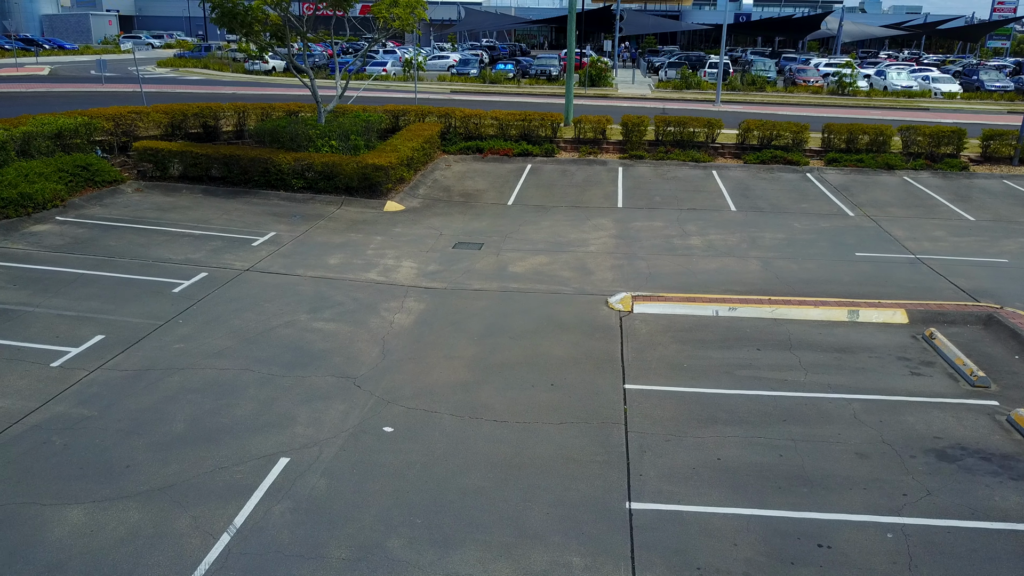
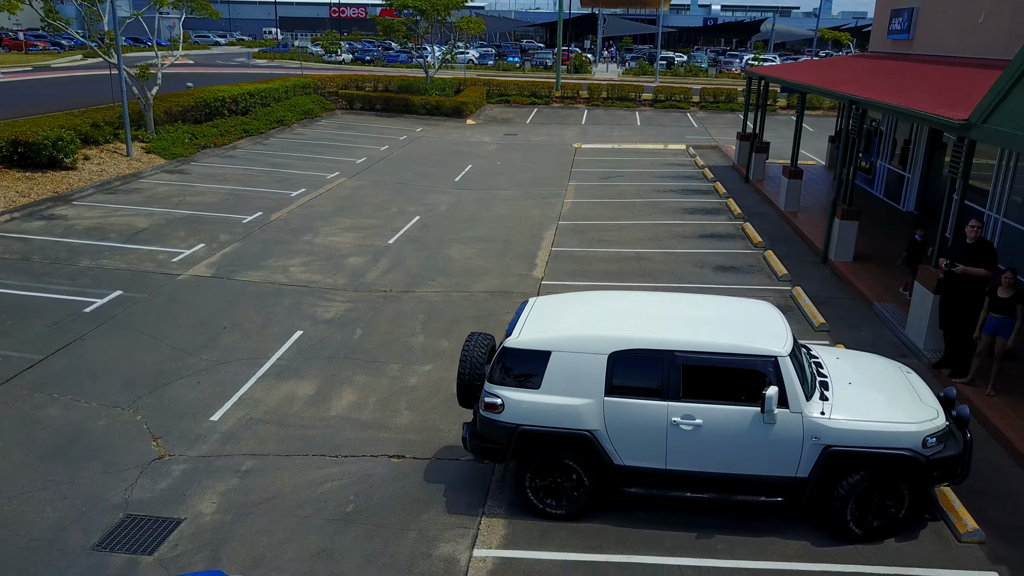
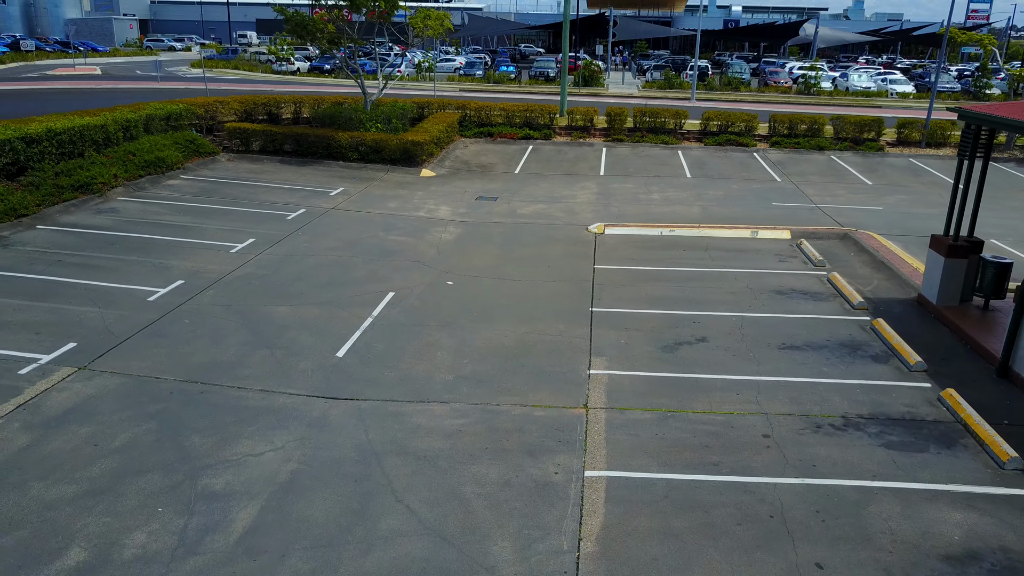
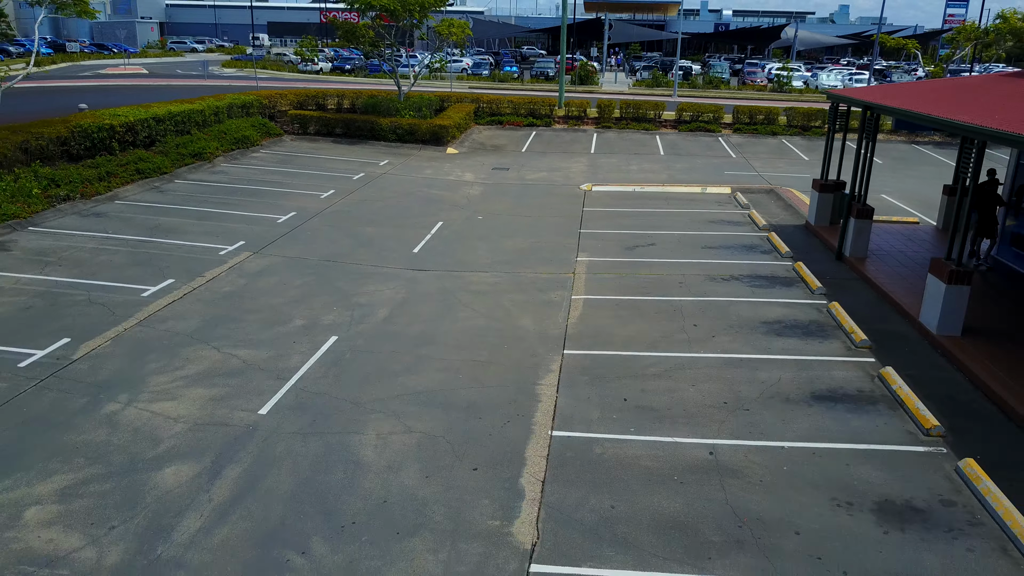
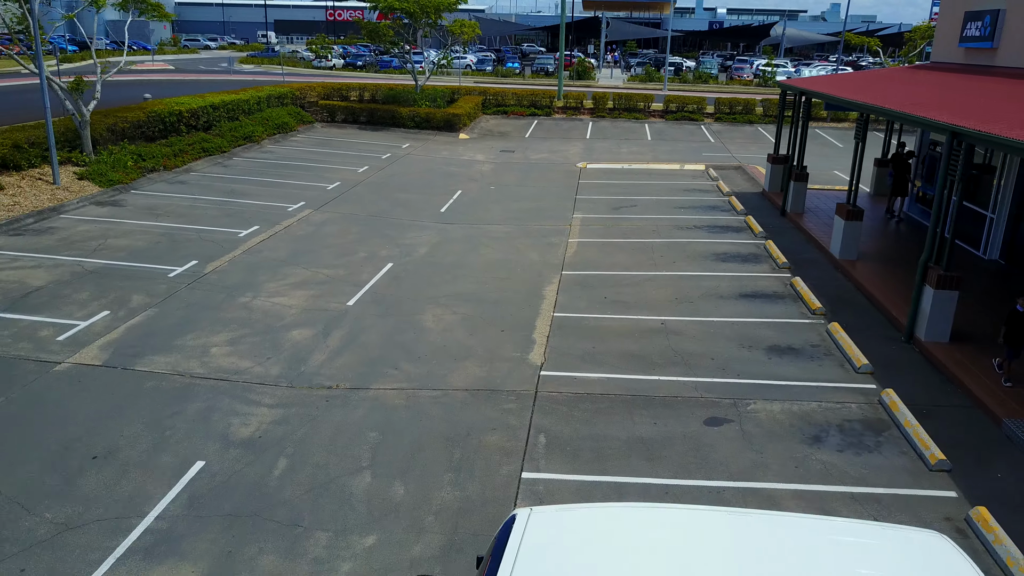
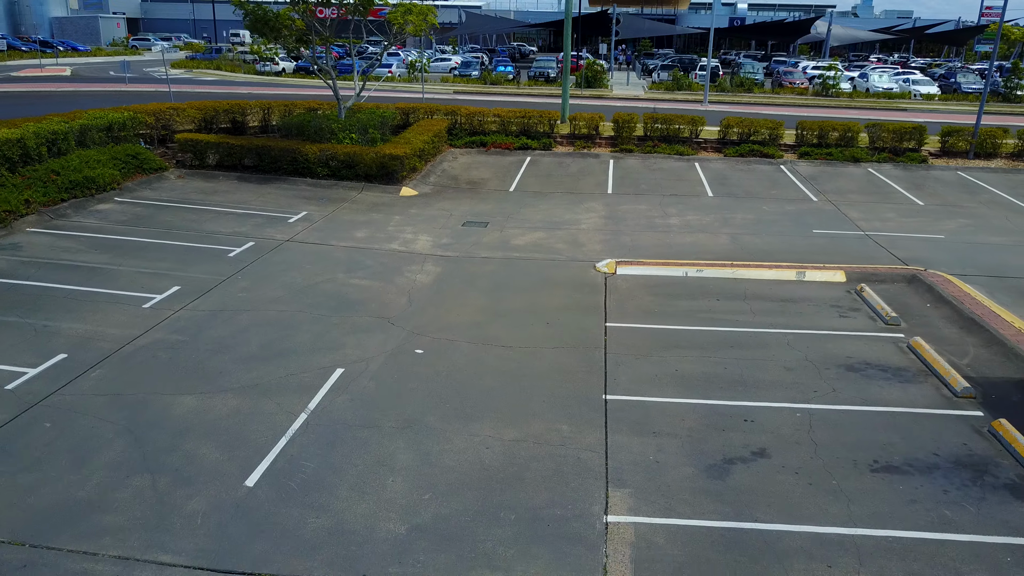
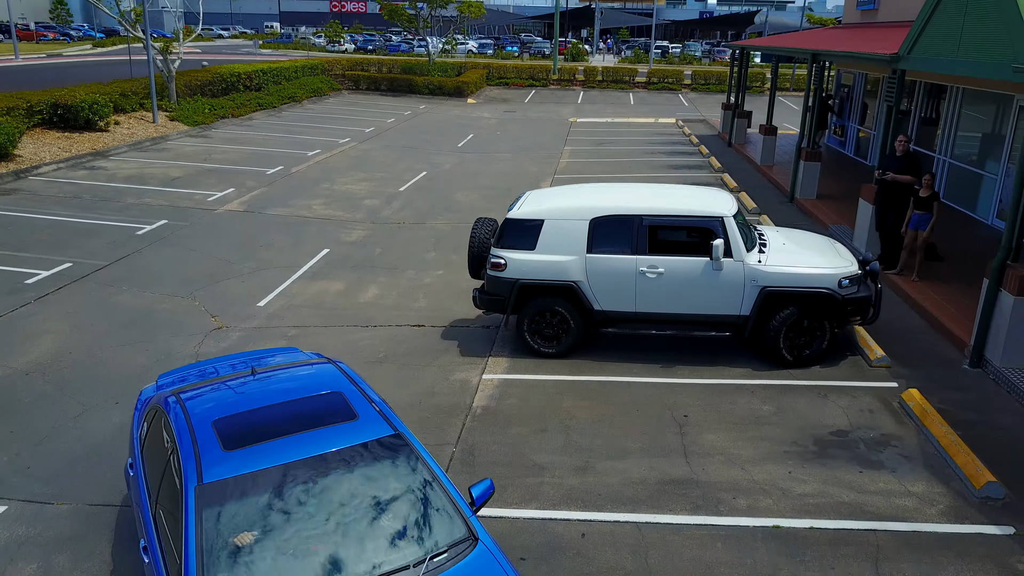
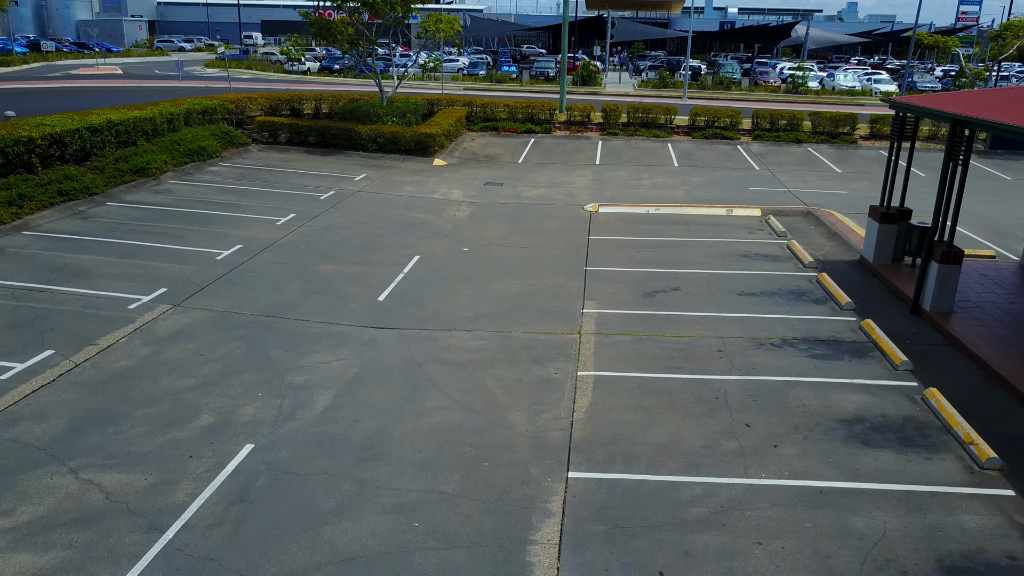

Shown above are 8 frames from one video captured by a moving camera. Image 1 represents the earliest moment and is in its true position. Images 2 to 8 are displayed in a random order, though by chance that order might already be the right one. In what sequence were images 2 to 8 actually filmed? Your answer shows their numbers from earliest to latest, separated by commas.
6, 3, 8, 4, 5, 2, 7
